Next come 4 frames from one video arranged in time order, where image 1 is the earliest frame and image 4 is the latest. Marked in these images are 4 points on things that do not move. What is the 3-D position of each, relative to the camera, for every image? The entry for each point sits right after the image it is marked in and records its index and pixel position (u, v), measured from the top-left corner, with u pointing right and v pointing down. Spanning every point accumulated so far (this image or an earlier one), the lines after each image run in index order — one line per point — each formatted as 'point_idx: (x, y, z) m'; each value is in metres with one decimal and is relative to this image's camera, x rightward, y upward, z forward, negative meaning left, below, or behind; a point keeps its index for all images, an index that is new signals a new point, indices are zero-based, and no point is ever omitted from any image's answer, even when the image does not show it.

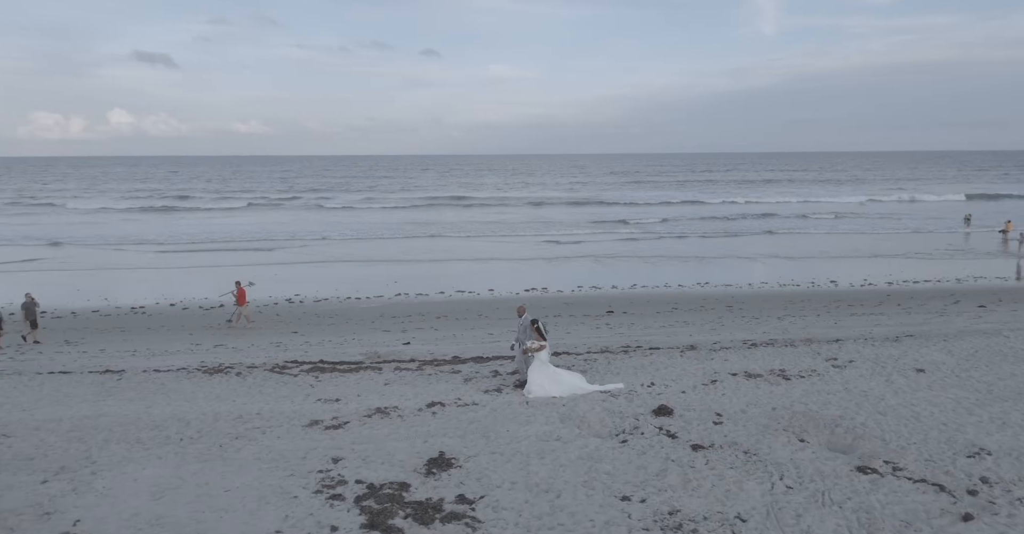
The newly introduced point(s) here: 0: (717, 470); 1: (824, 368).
0: (+2.1, -2.1, +6.8) m
1: (+5.1, -1.6, +10.9) m
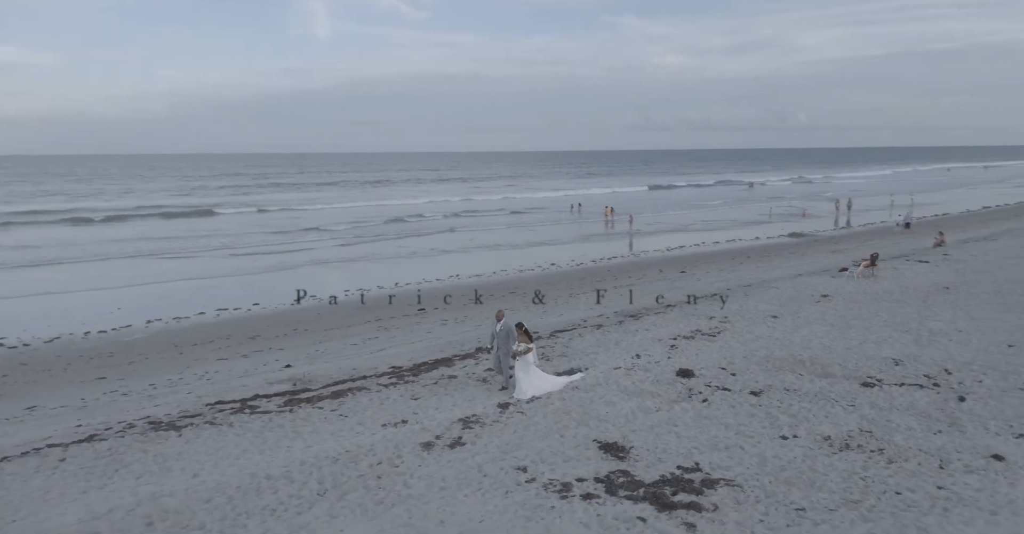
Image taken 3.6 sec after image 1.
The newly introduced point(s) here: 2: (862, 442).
0: (+3.5, -1.7, +8.4) m
1: (+4.1, -1.1, +13.3) m
2: (+3.7, -1.8, +7.1) m
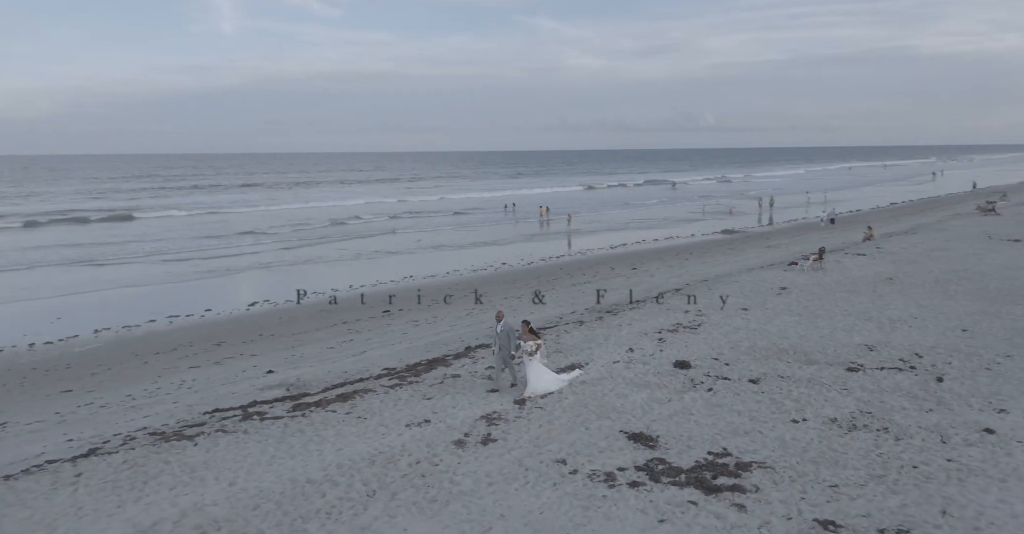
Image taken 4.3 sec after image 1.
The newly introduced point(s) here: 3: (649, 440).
0: (+3.7, -1.6, +8.8) m
1: (+3.8, -1.0, +13.9) m
2: (+4.0, -1.8, +7.6) m
3: (+1.4, -1.9, +7.2) m
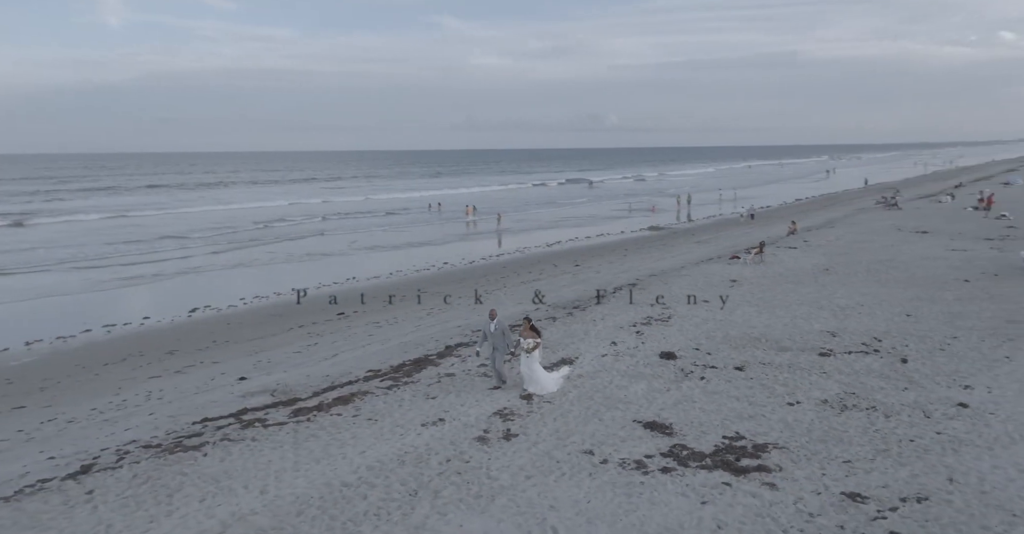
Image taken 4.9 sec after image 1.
0: (+3.7, -1.5, +9.4) m
1: (+3.2, -0.9, +14.4) m
2: (+4.1, -1.7, +8.2) m
3: (+1.7, -1.8, +7.5) m
